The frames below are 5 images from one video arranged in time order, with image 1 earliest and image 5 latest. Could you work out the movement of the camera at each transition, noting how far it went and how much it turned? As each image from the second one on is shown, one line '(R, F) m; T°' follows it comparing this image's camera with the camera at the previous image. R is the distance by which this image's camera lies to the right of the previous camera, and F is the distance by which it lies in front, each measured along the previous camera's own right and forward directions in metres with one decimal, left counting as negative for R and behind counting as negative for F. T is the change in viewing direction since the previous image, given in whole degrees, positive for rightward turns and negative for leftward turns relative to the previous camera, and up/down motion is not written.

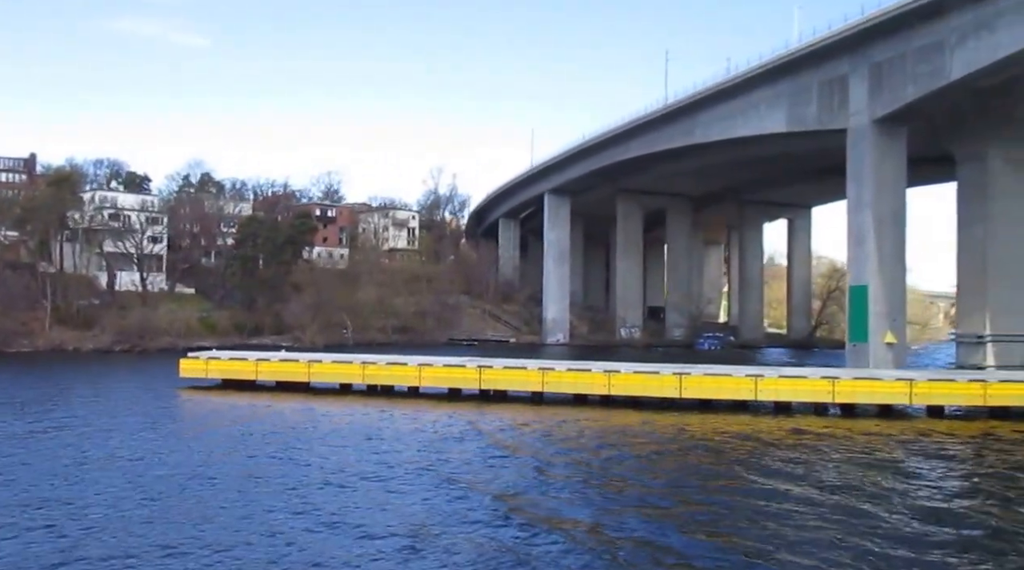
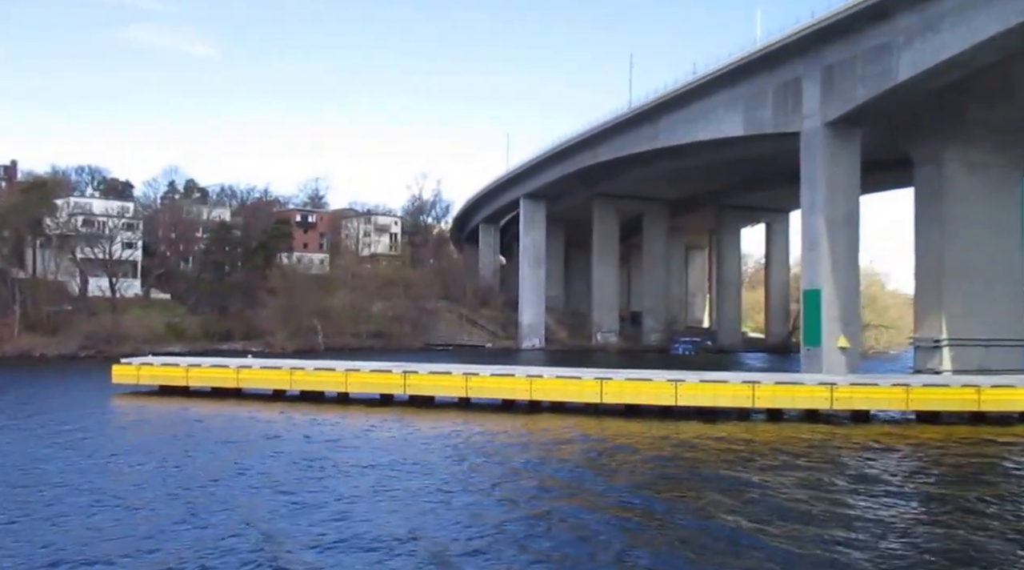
(+1.8, +0.1) m; 0°
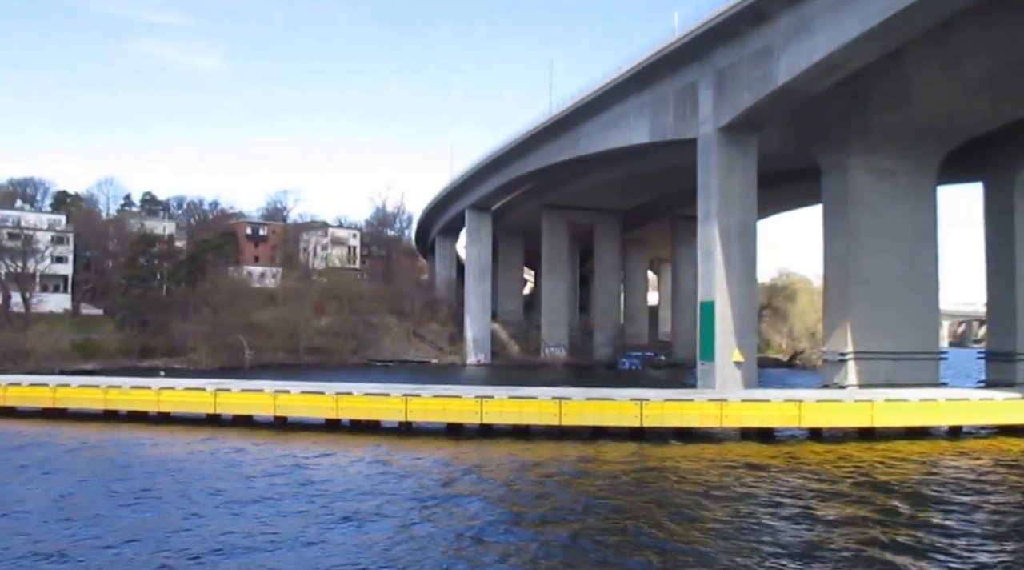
(+4.2, +1.2) m; -1°
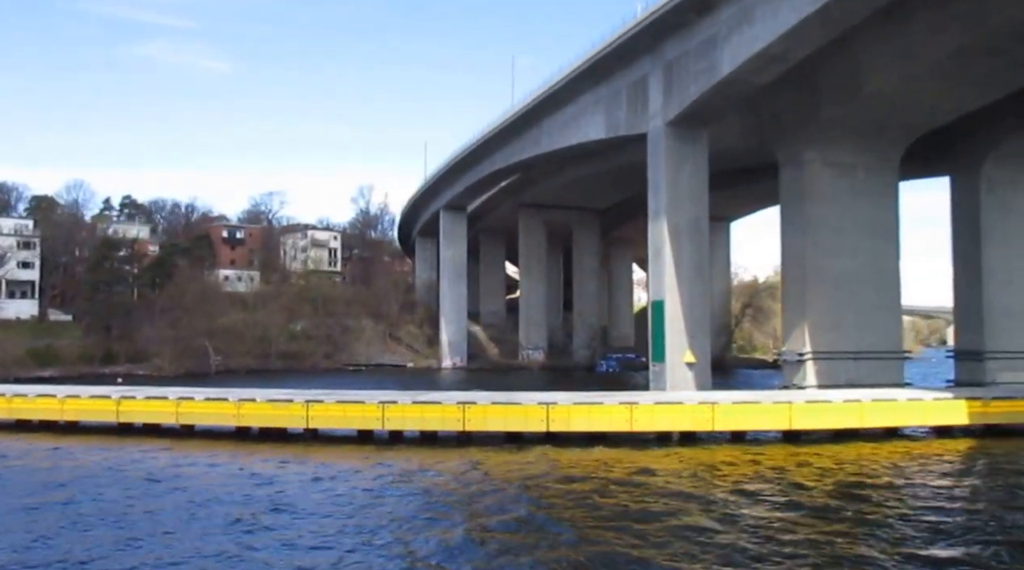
(+1.9, +0.9) m; 0°
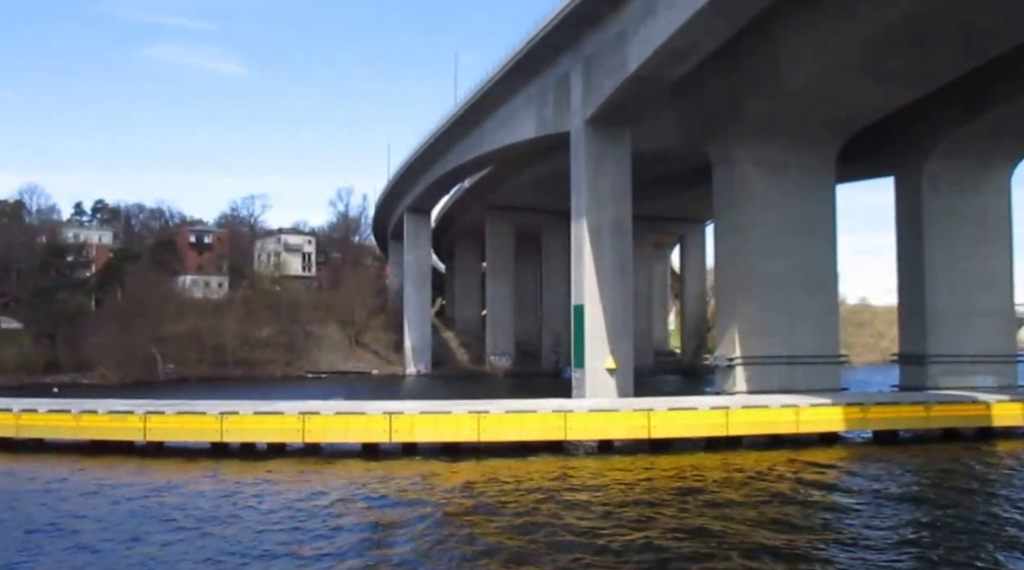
(+2.9, +1.0) m; -1°
